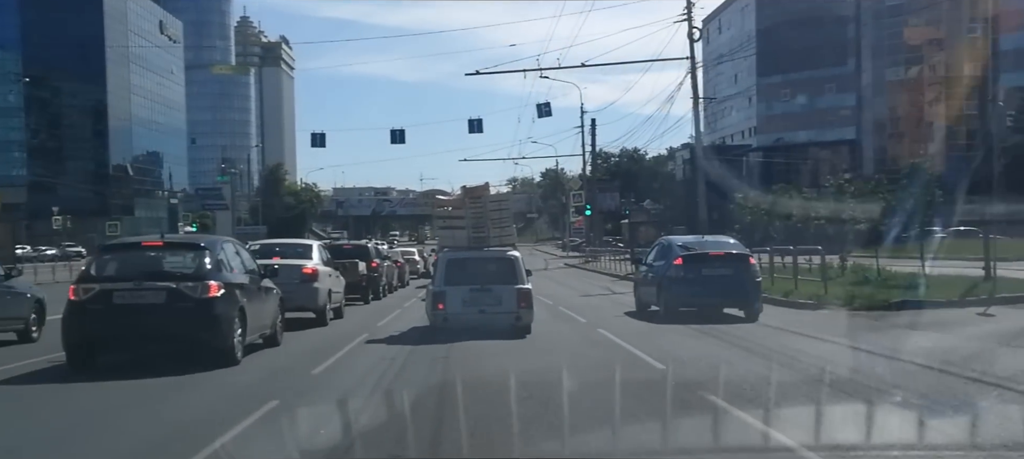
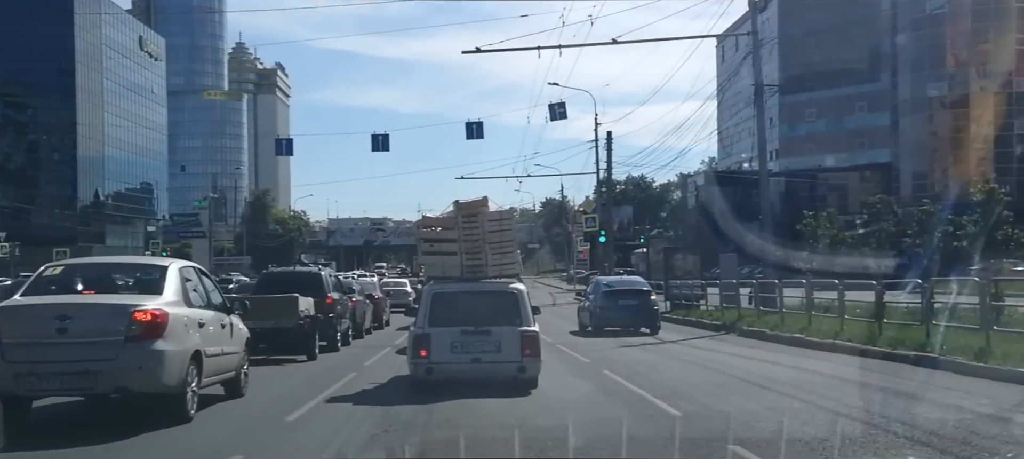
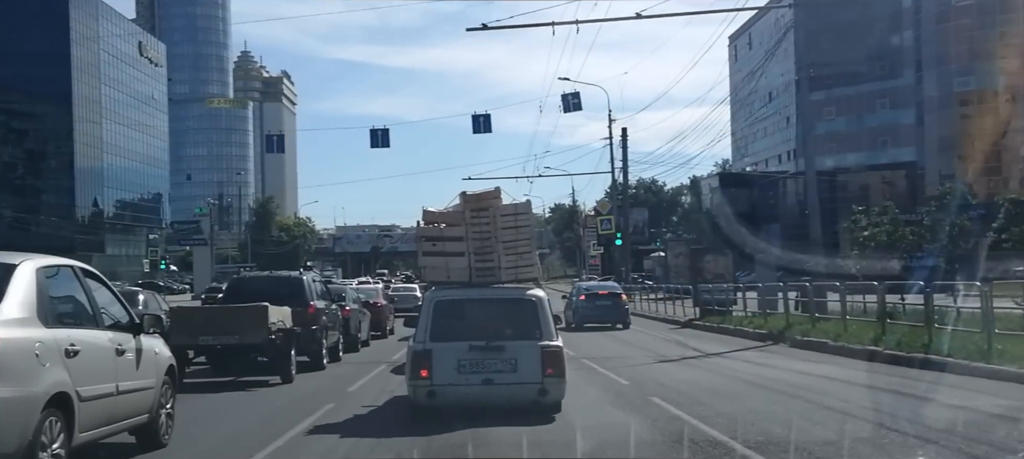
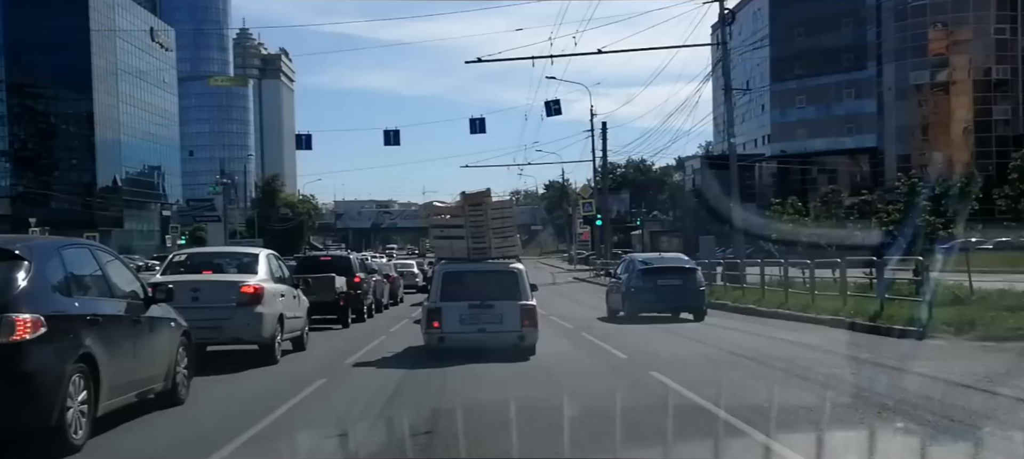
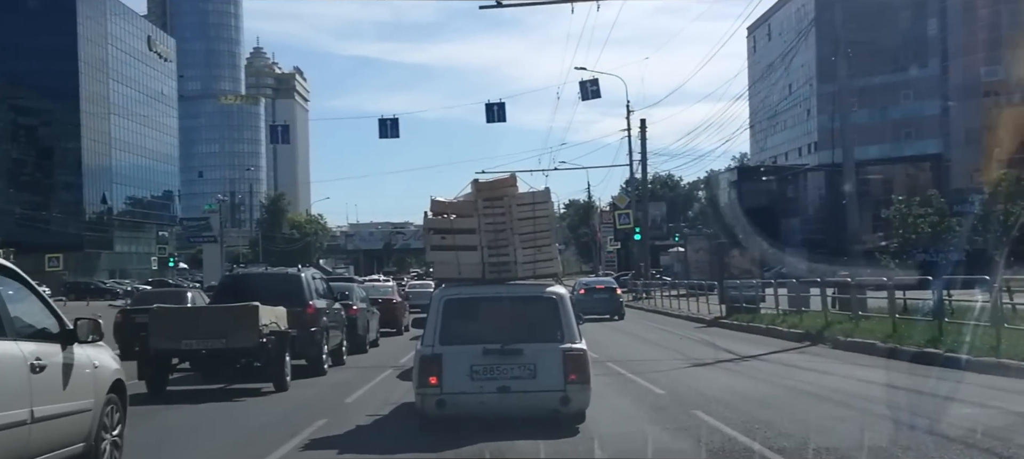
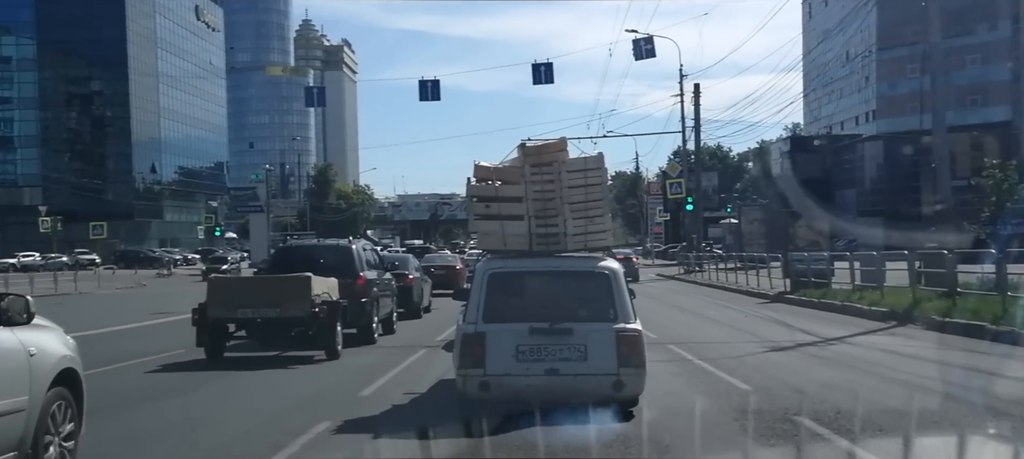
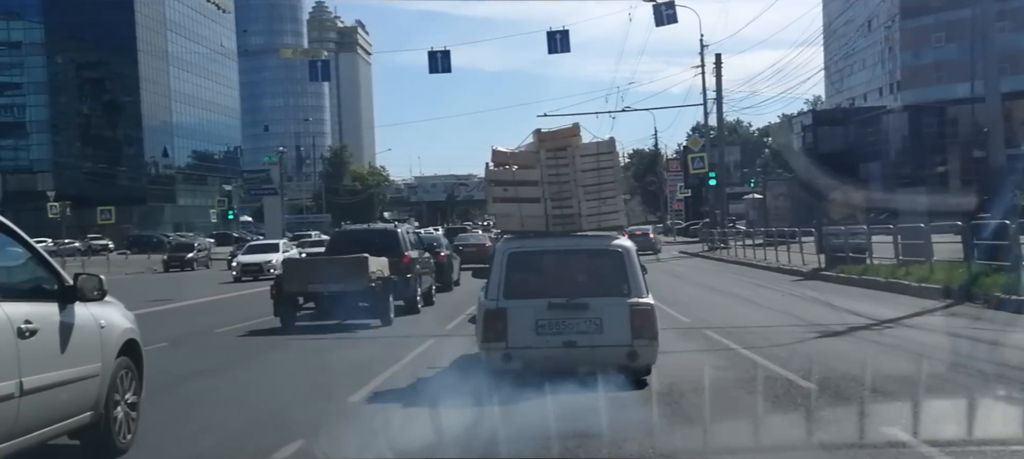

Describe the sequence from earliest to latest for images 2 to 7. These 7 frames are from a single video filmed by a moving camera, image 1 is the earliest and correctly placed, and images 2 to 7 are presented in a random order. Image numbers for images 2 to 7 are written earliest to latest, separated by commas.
4, 2, 3, 5, 6, 7
